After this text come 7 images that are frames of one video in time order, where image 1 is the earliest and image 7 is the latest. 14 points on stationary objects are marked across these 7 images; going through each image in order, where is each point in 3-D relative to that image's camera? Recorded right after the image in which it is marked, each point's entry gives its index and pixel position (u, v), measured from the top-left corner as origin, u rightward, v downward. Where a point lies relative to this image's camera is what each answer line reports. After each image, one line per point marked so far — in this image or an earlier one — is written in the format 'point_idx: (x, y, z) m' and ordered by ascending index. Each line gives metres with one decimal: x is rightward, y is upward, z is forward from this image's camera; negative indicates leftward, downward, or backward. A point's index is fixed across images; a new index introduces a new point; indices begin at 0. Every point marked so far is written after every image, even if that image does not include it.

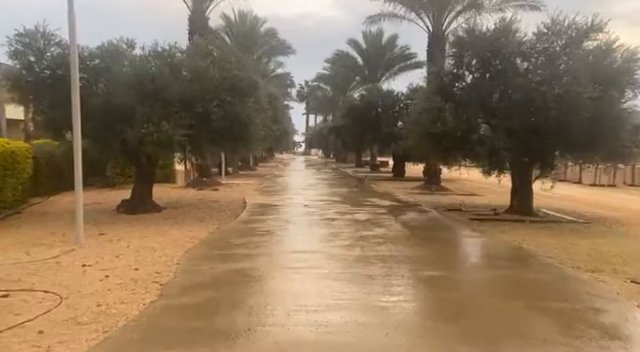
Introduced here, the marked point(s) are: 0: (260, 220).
0: (-1.6, -1.2, +15.3) m
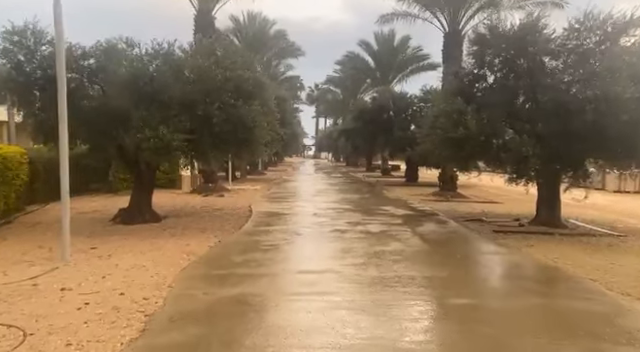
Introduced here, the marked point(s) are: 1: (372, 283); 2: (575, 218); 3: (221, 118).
0: (-1.3, -1.4, +14.2) m
1: (+0.8, -1.6, +8.8) m
2: (+7.5, -1.2, +16.8) m
3: (-2.4, +1.4, +13.6) m
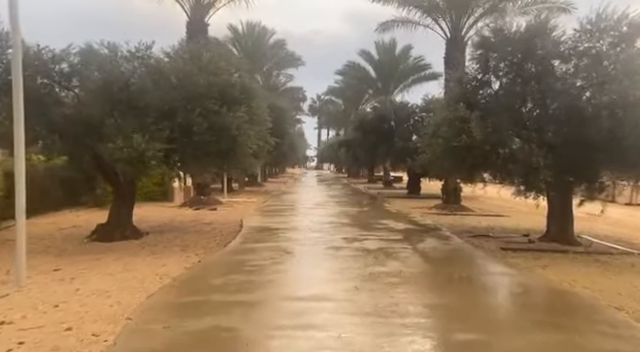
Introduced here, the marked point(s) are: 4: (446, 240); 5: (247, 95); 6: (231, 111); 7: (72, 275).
0: (-1.5, -1.7, +13.0) m
1: (+0.6, -1.8, +7.7) m
2: (+7.3, -1.6, +15.6) m
3: (-2.6, +1.1, +12.6) m
4: (+3.4, -1.7, +15.3) m
5: (-1.8, +2.0, +14.0) m
6: (-2.1, +1.5, +13.3) m
7: (-4.2, -1.7, +9.8) m
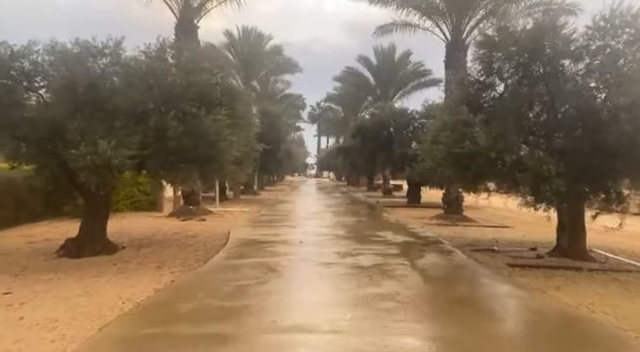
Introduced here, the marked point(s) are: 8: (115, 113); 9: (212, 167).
0: (-1.8, -1.9, +11.9) m
1: (+0.4, -2.0, +6.5) m
2: (+7.1, -1.8, +14.4) m
3: (-2.8, +0.9, +11.4) m
4: (+3.1, -2.0, +14.1) m
5: (-2.0, +1.8, +12.9) m
6: (-2.3, +1.3, +12.1) m
7: (-4.5, -1.9, +8.6) m
8: (-3.9, +1.2, +11.0) m
9: (-2.3, +0.2, +12.4) m
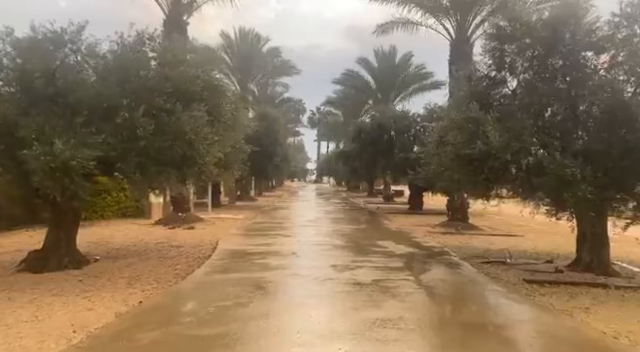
0: (-1.9, -2.0, +10.5) m
1: (+0.2, -2.0, +5.1) m
2: (+7.0, -1.9, +13.0) m
3: (-3.0, +0.8, +10.0) m
4: (+3.0, -2.1, +12.7) m
5: (-2.2, +1.7, +11.5) m
6: (-2.4, +1.2, +10.8) m
7: (-4.6, -1.9, +7.2) m
8: (-4.1, +1.1, +9.6) m
9: (-2.5, +0.1, +11.0) m
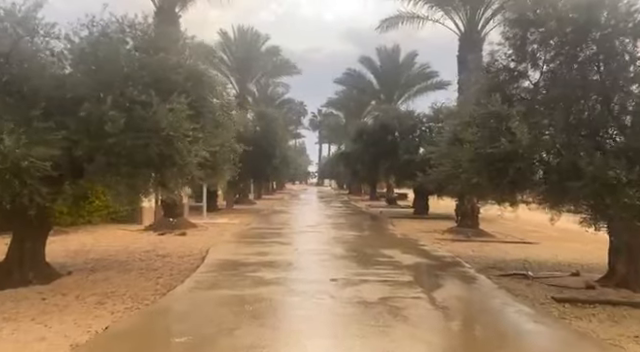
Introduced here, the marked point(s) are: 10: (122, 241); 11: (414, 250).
0: (-1.9, -2.0, +9.1) m
1: (+0.2, -2.0, +3.7) m
2: (+7.0, -2.0, +11.6) m
3: (-3.0, +0.8, +8.6) m
4: (+3.0, -2.1, +11.3) m
5: (-2.2, +1.7, +10.1) m
6: (-2.4, +1.2, +9.4) m
7: (-4.6, -1.9, +5.8) m
8: (-4.1, +1.1, +8.2) m
9: (-2.5, 0.0, +9.7) m
10: (-6.0, -2.0, +17.4) m
11: (+2.7, -2.1, +16.7) m
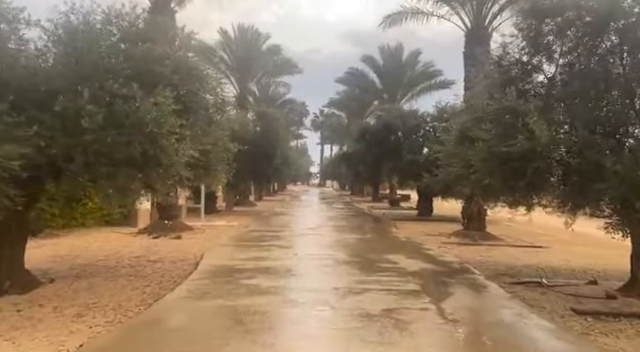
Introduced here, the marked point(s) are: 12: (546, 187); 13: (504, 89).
0: (-1.9, -2.0, +8.3) m
1: (+0.2, -2.0, +2.9) m
2: (+7.0, -2.0, +10.8) m
3: (-3.0, +0.8, +7.9) m
4: (+3.0, -2.1, +10.5) m
5: (-2.2, +1.6, +9.4) m
6: (-2.5, +1.2, +8.6) m
7: (-4.7, -1.9, +5.0) m
8: (-4.1, +1.1, +7.5) m
9: (-2.5, 0.0, +8.9) m
10: (-6.0, -2.0, +16.6) m
11: (+2.8, -2.2, +15.9) m
12: (+4.0, -0.2, +10.0) m
13: (+3.5, +1.7, +10.7) m
